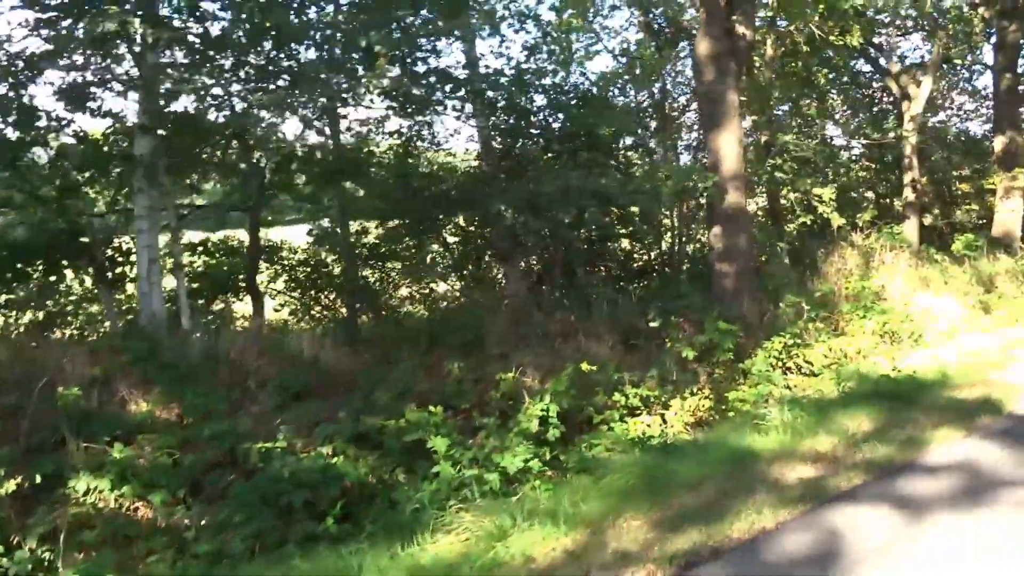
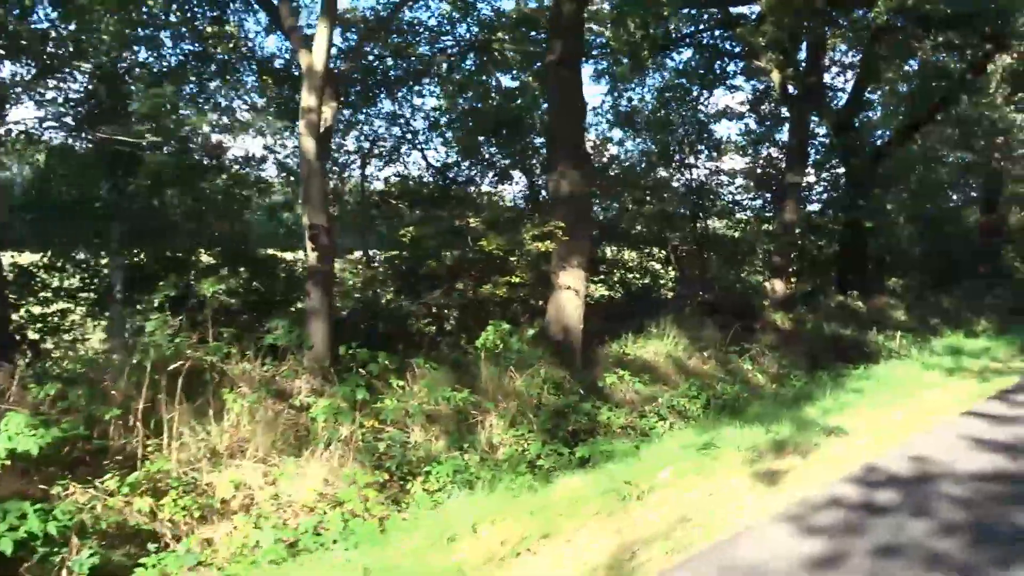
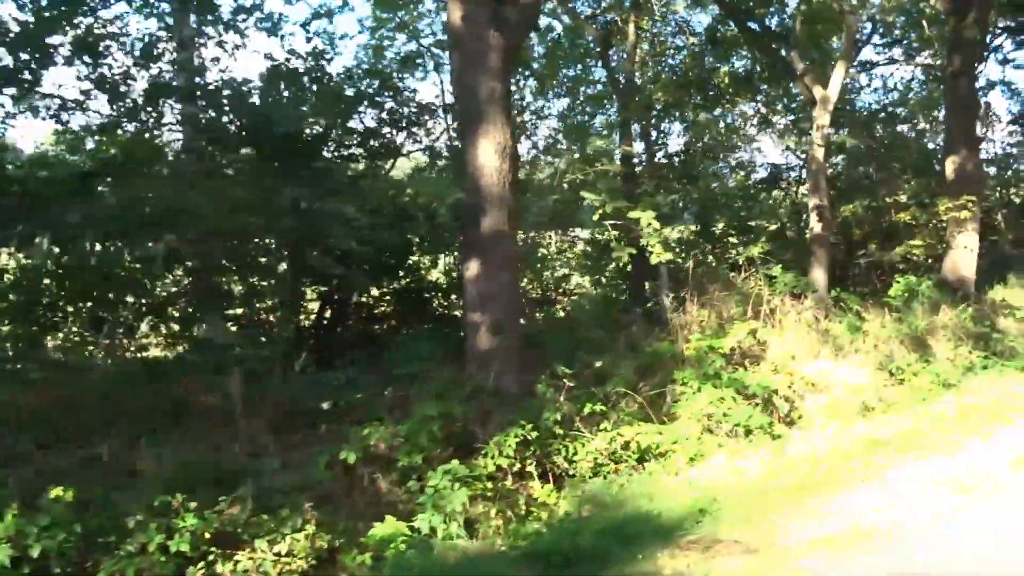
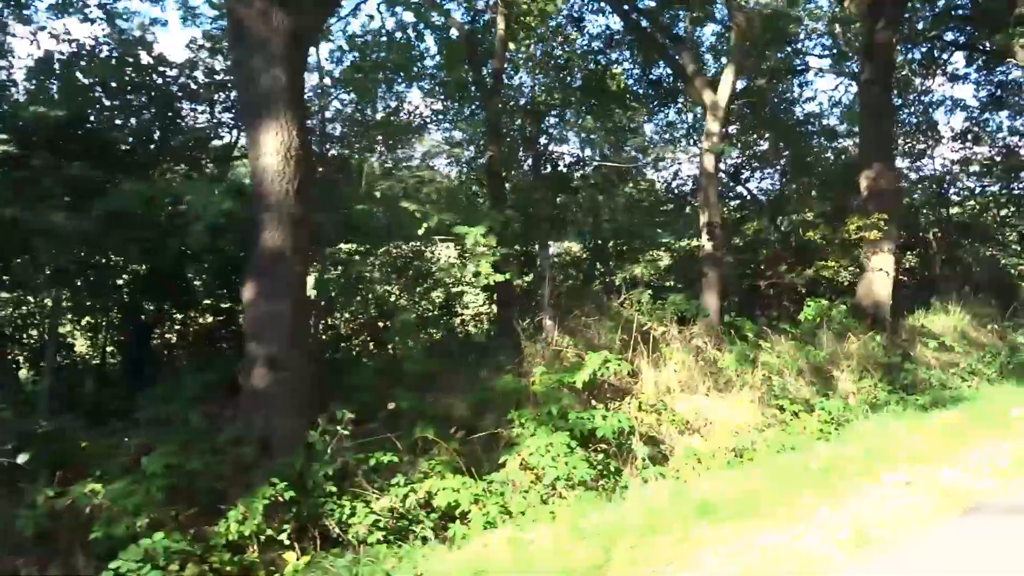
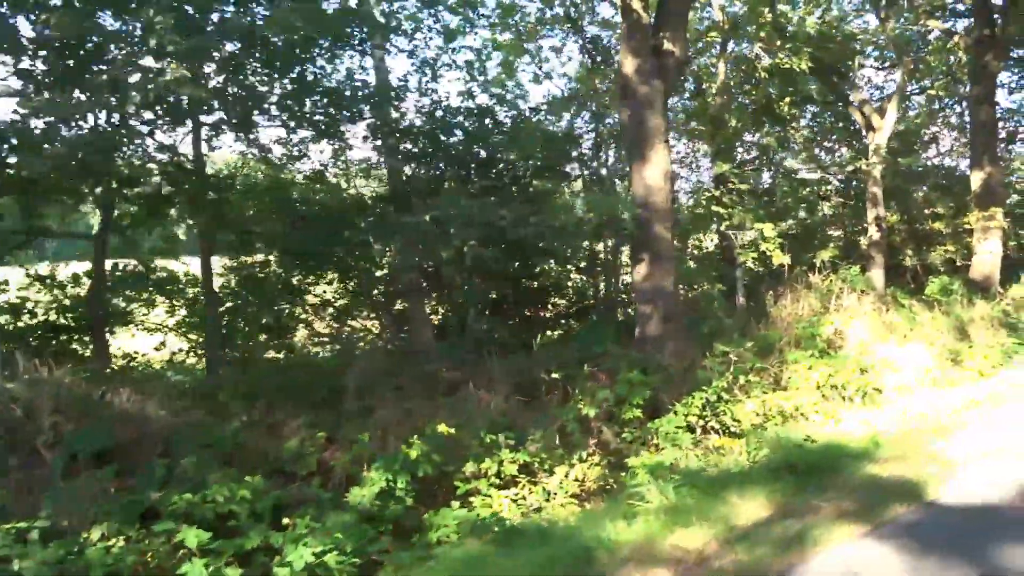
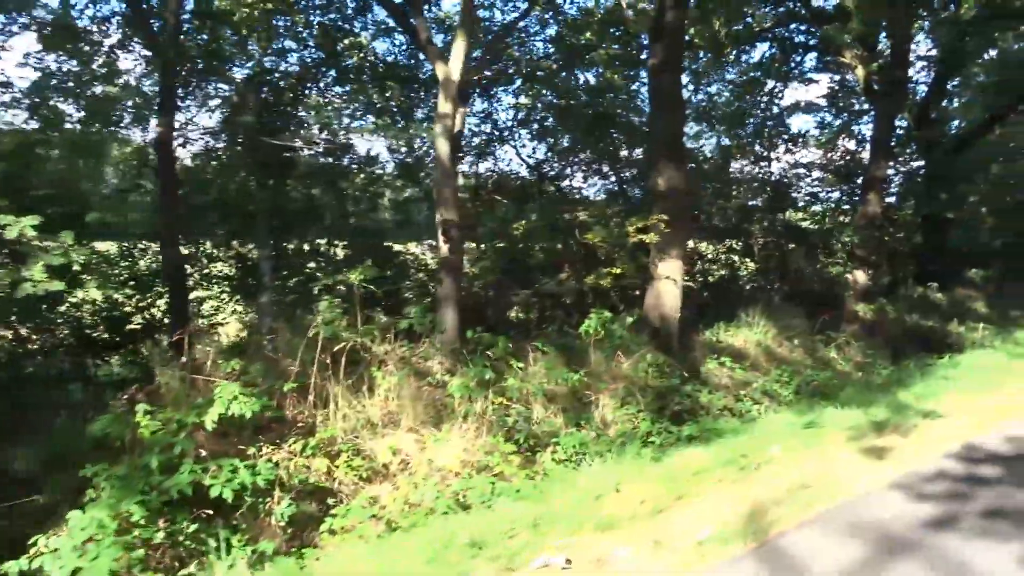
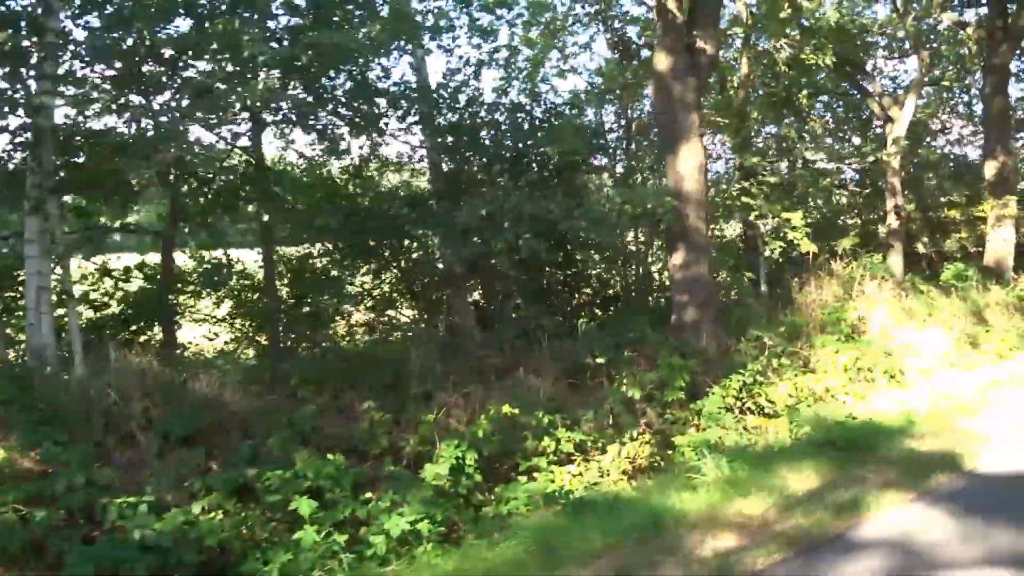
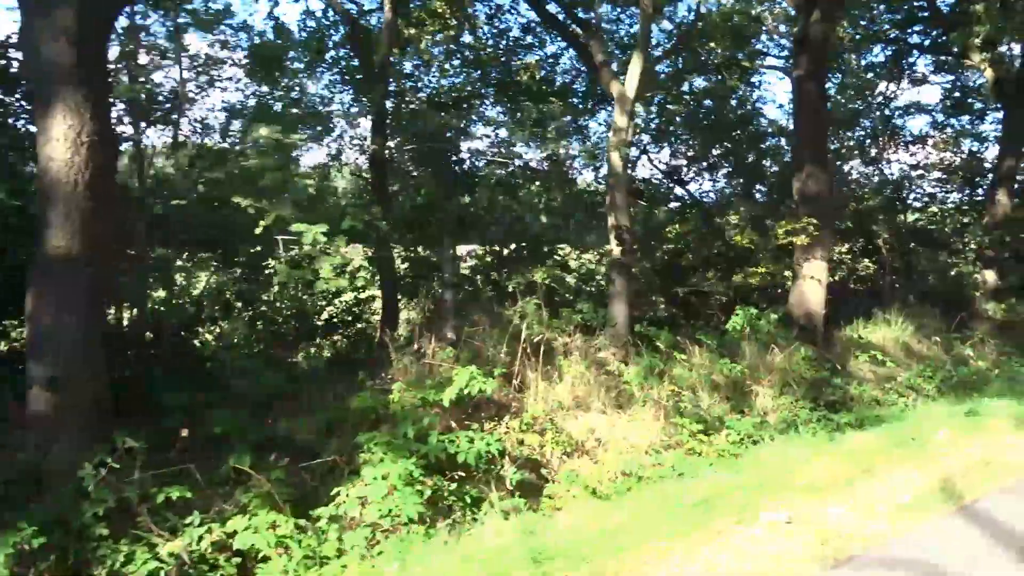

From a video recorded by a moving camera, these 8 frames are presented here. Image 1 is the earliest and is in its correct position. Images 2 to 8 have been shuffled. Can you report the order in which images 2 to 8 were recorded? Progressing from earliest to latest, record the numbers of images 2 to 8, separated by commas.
7, 5, 3, 4, 8, 6, 2
